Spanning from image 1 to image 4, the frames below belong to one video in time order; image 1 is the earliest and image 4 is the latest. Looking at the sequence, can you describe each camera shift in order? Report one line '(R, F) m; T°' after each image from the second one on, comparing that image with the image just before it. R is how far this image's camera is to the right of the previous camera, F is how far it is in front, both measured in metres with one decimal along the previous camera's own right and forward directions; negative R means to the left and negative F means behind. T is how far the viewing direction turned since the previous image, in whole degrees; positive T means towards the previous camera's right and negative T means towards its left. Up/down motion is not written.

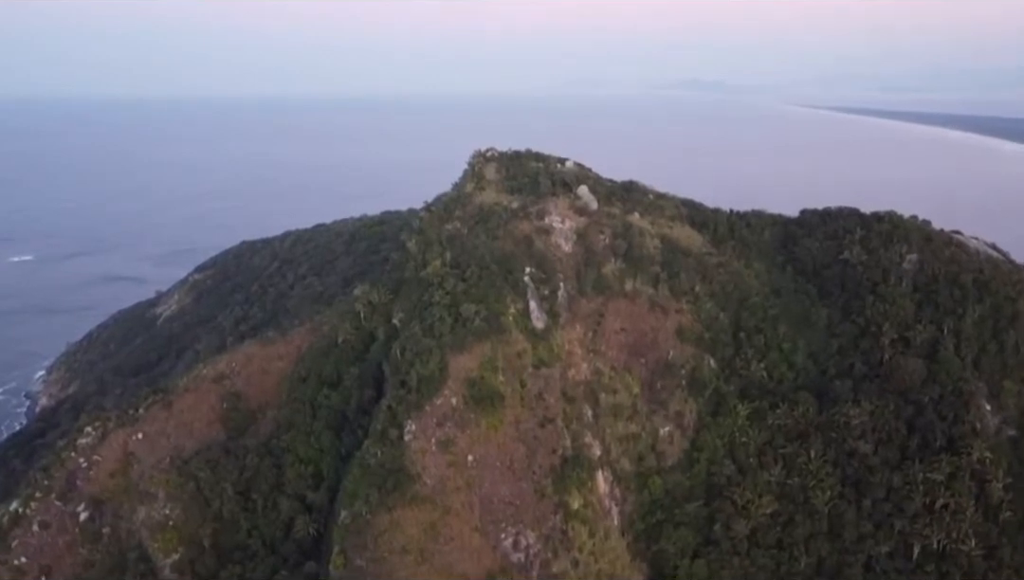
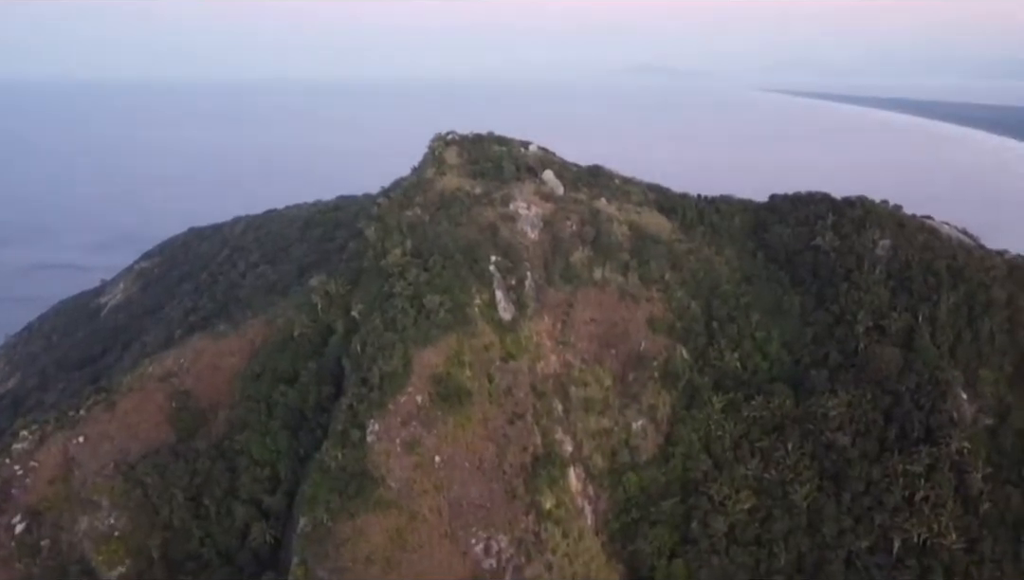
(-0.4, +1.5) m; +3°
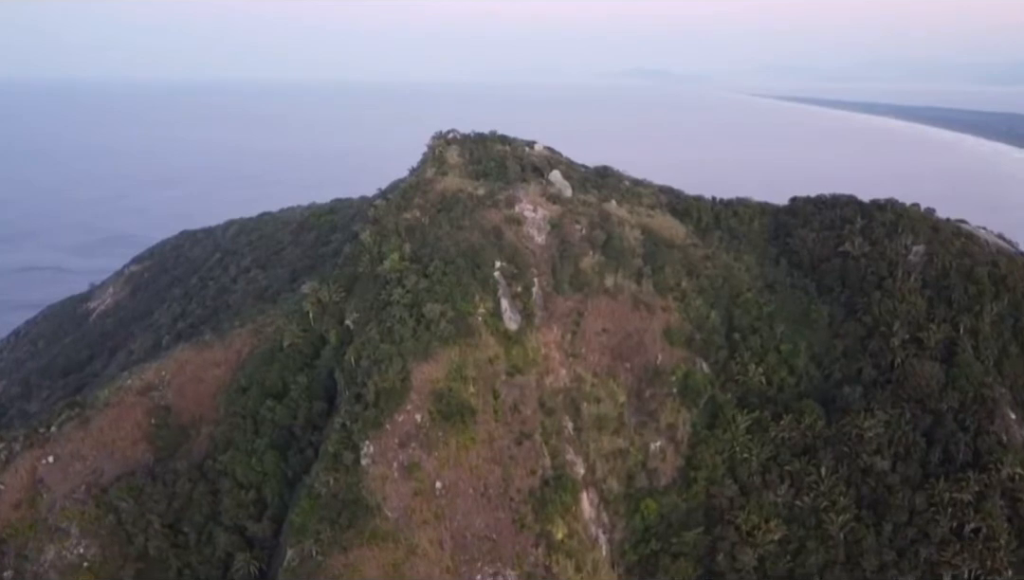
(-0.4, +2.6) m; 0°
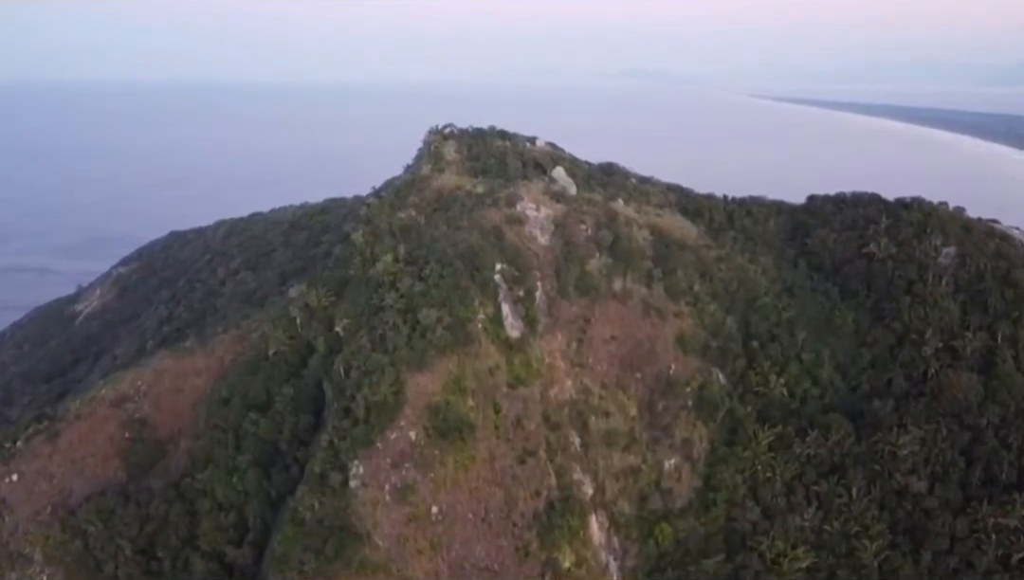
(-0.2, +2.3) m; 0°
